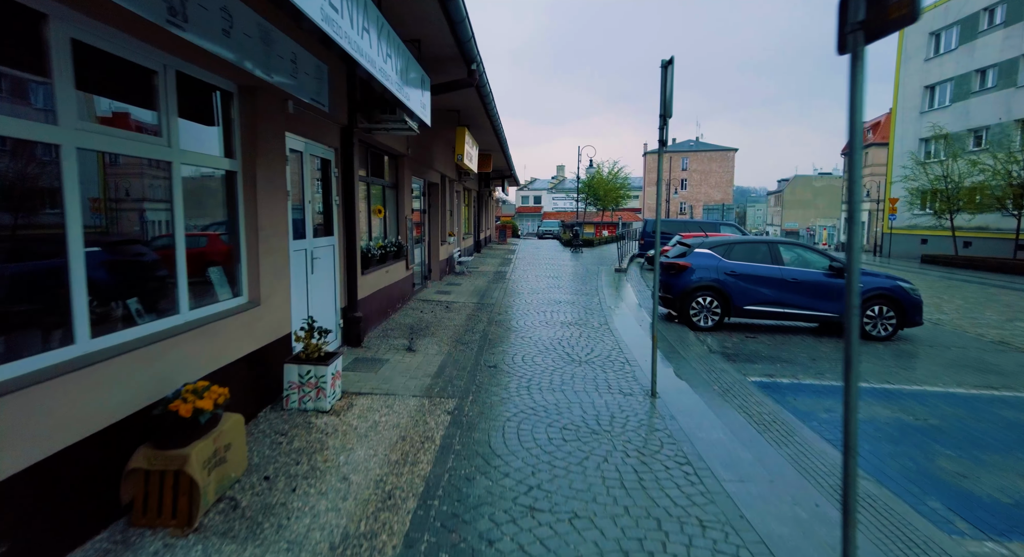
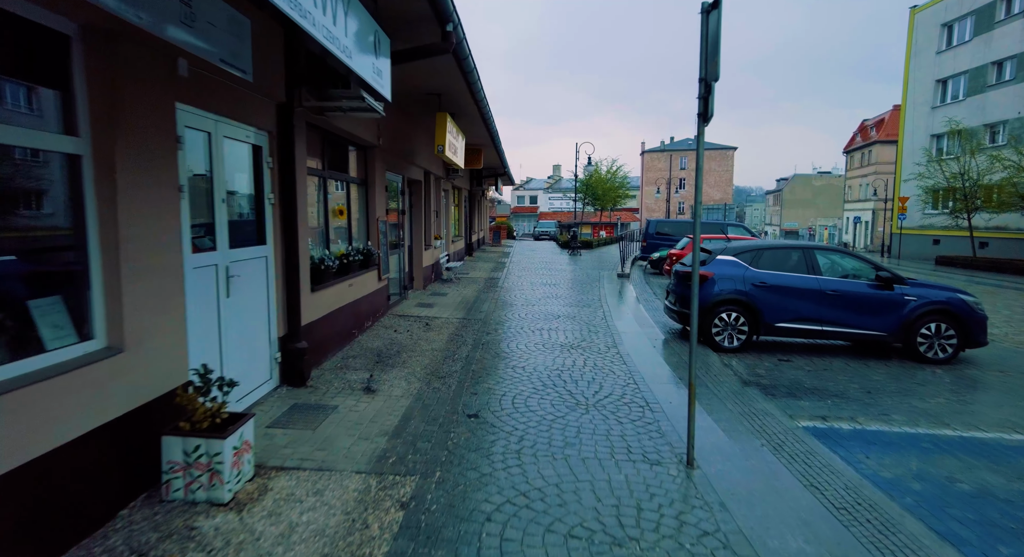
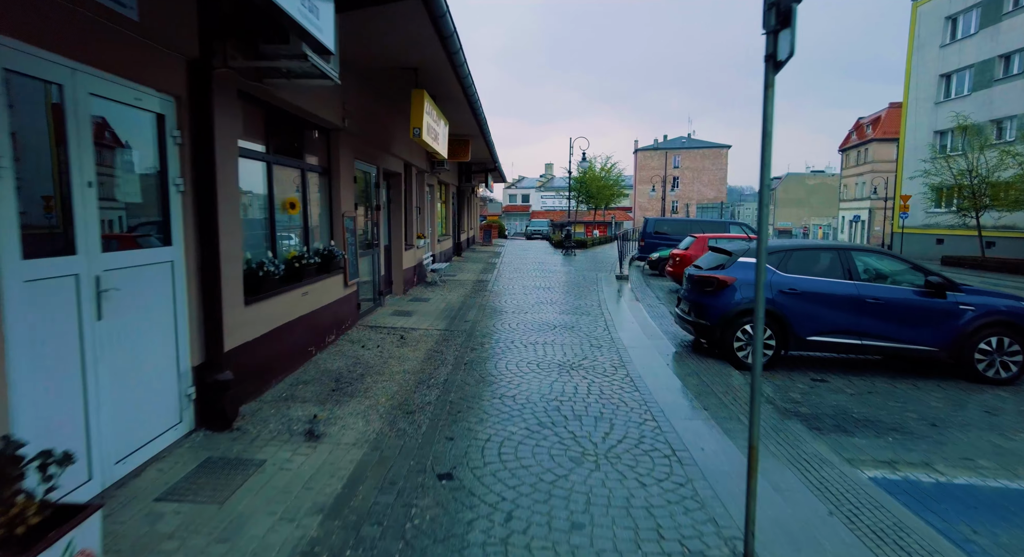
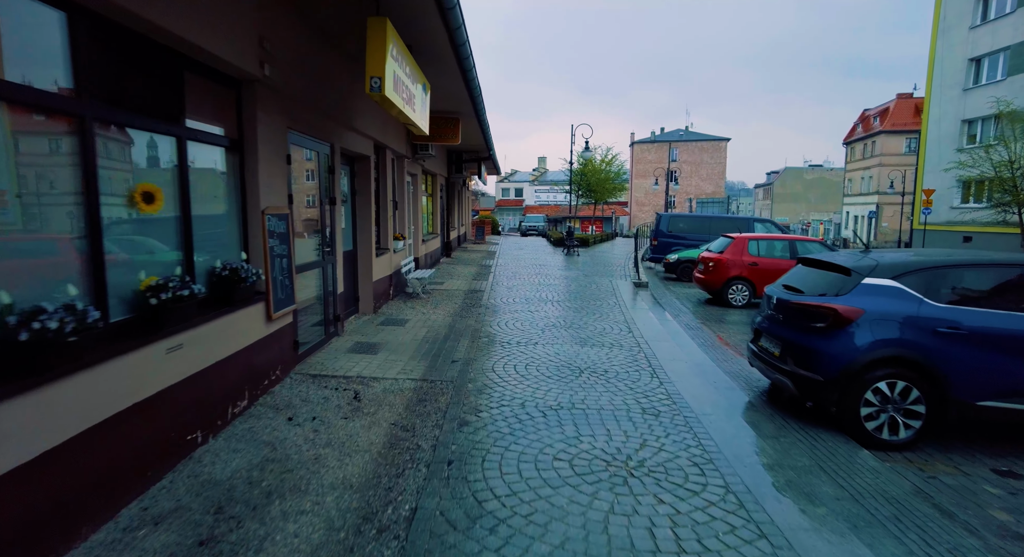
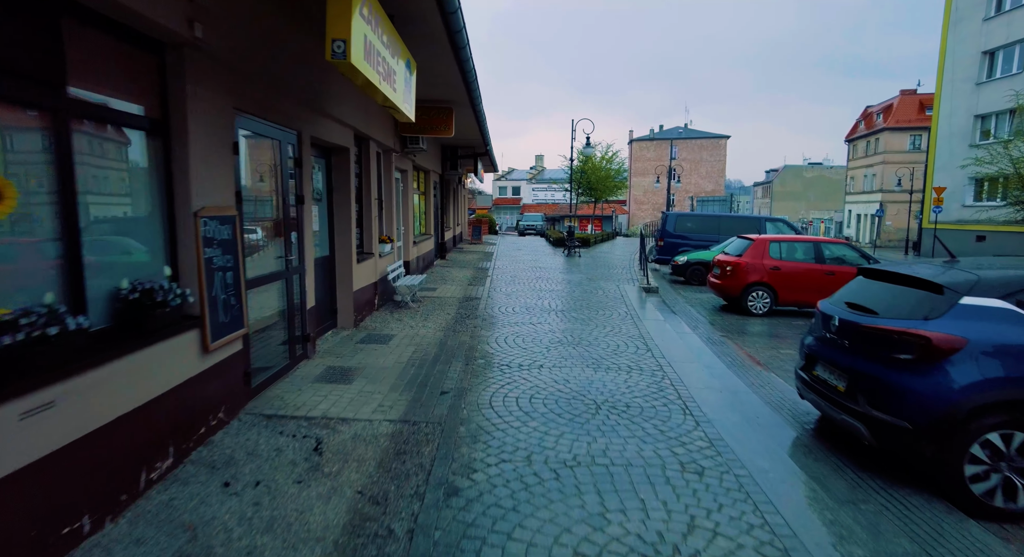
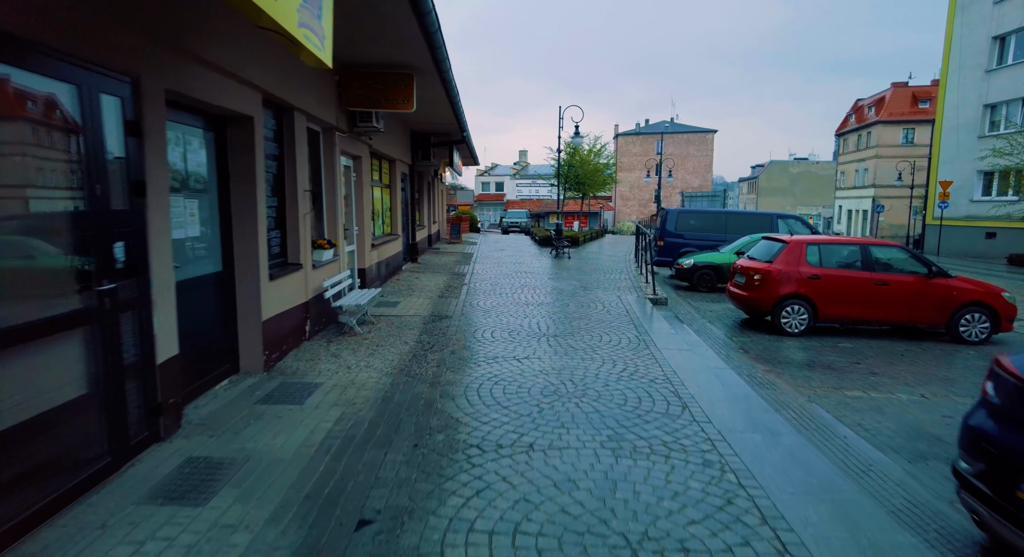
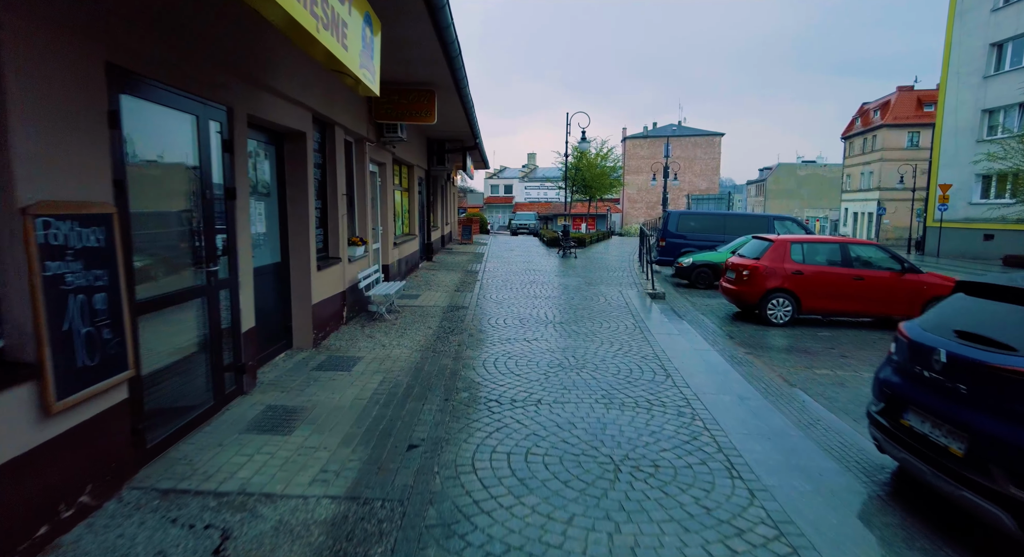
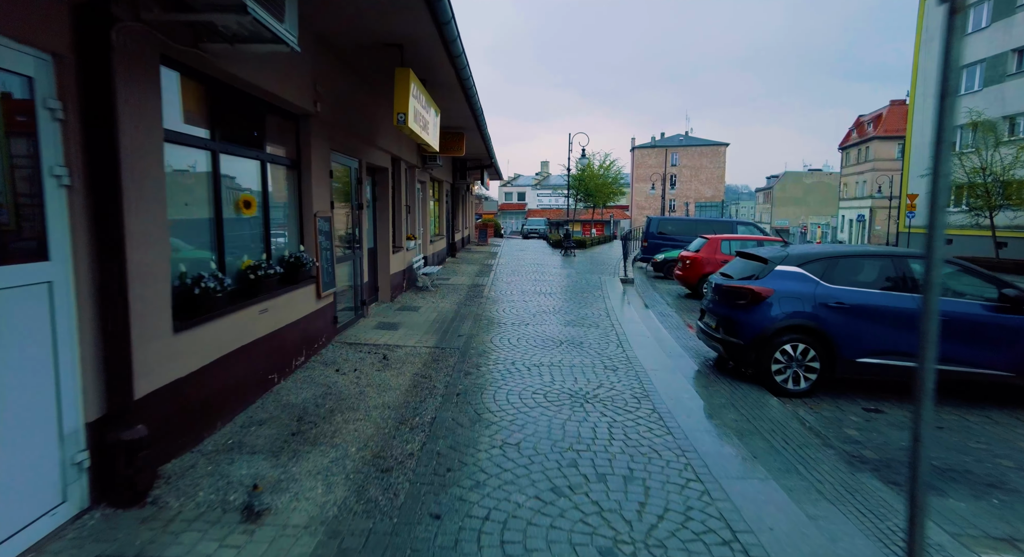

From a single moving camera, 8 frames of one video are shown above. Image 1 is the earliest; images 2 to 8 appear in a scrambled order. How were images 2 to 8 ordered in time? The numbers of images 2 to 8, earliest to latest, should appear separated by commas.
2, 3, 8, 4, 5, 7, 6
